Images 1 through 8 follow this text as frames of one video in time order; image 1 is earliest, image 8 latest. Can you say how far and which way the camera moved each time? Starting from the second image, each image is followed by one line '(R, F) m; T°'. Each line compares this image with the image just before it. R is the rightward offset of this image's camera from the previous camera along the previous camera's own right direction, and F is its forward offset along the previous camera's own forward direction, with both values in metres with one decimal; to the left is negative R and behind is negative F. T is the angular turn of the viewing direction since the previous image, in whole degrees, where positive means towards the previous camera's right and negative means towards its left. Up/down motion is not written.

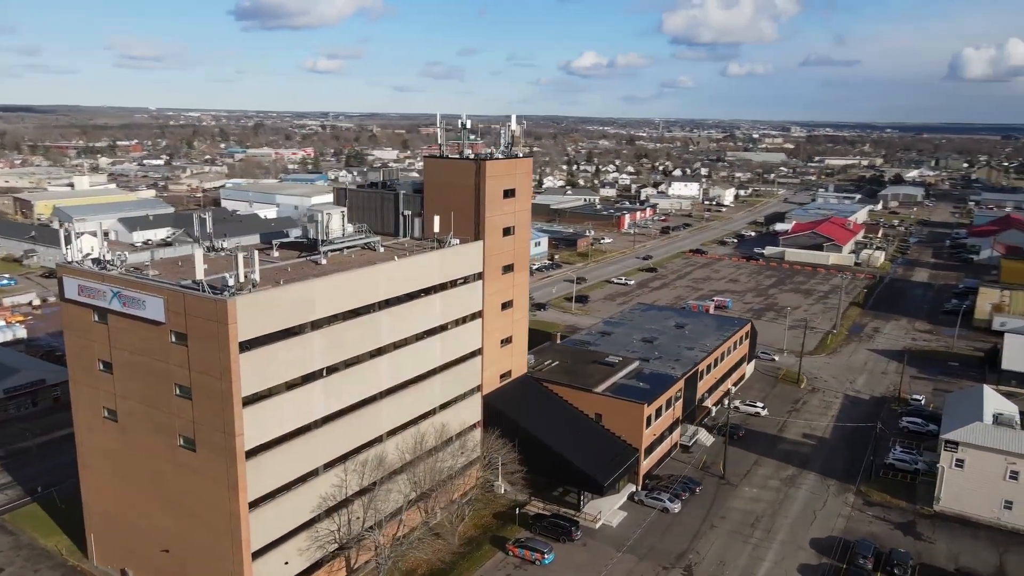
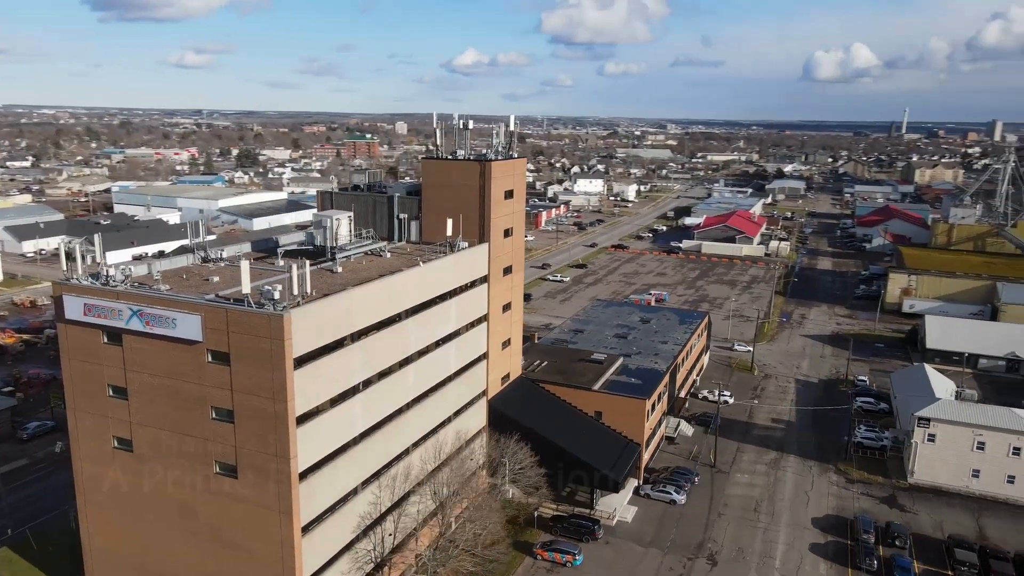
(-3.9, +0.6) m; +8°
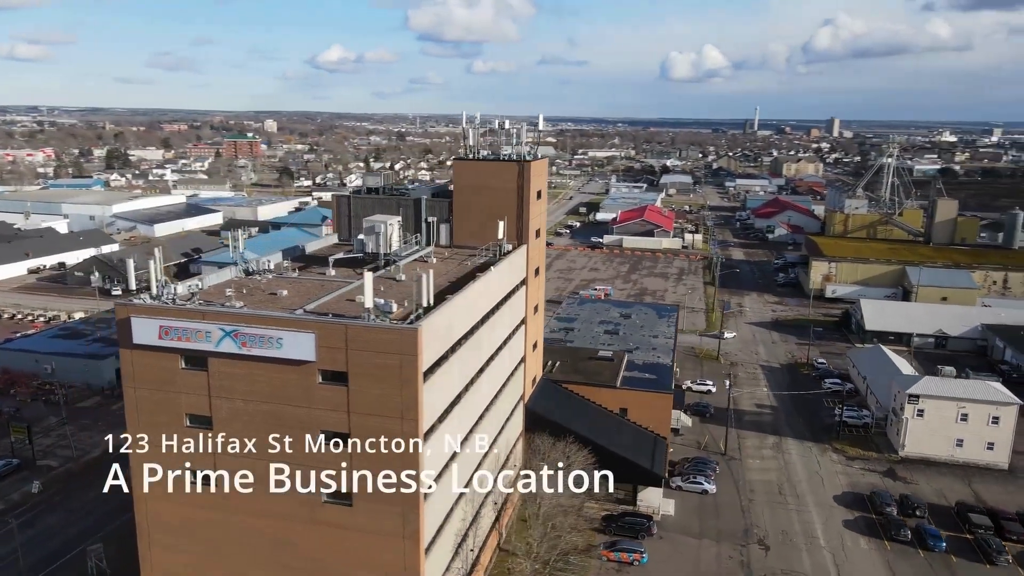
(-5.3, +0.8) m; +9°
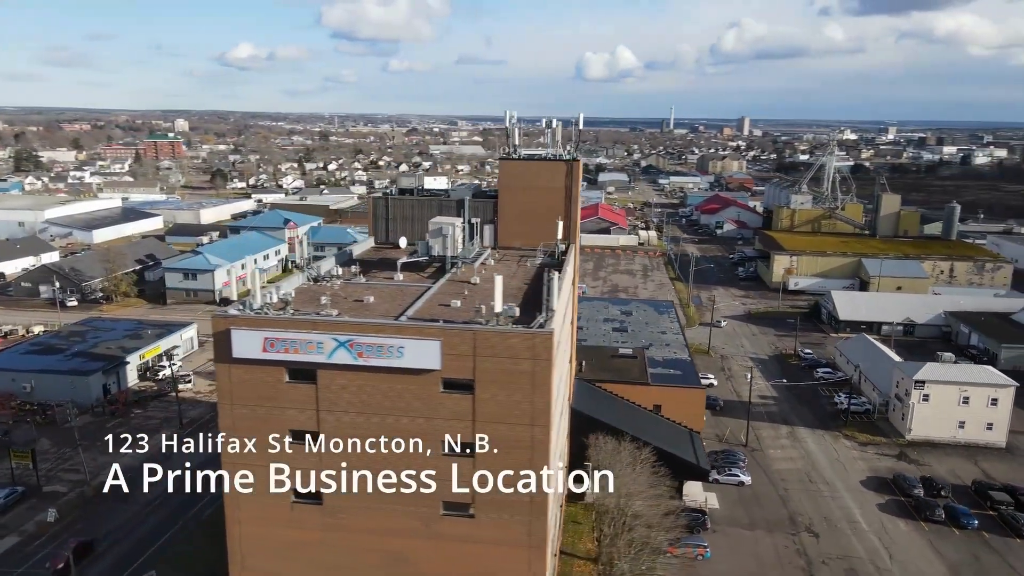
(-4.1, +0.5) m; +6°
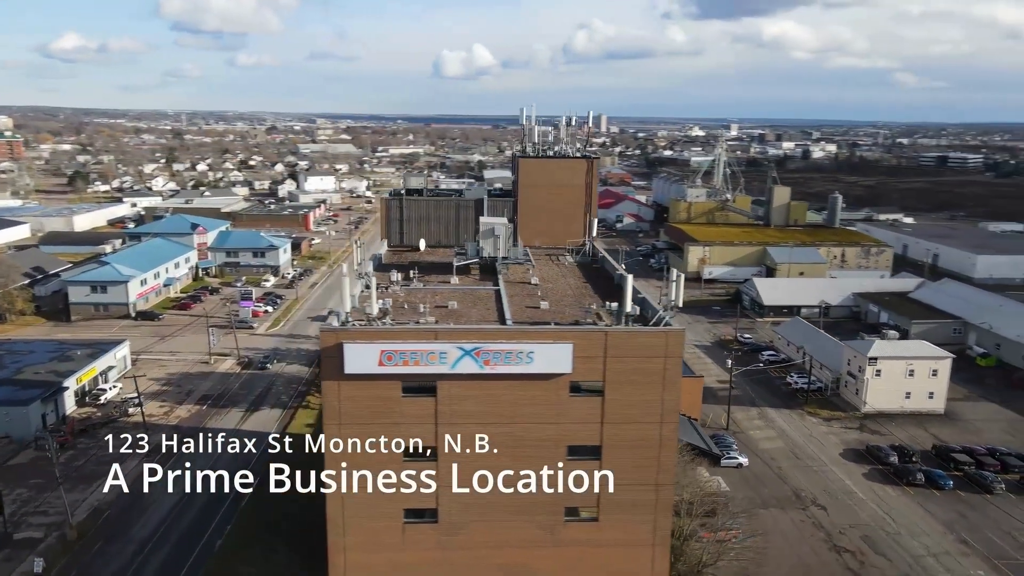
(-5.0, +0.7) m; +10°
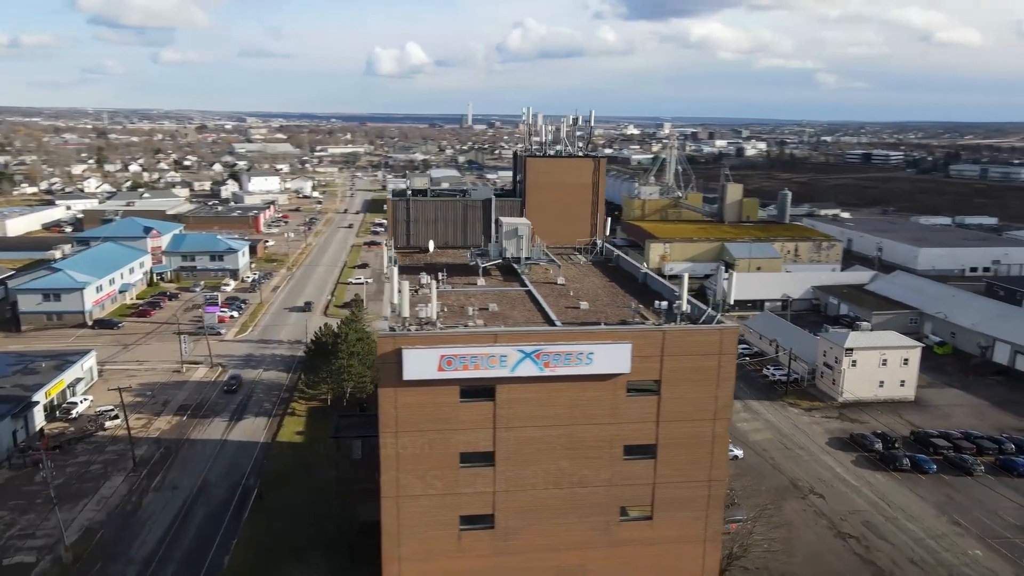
(-2.3, +0.2) m; +5°
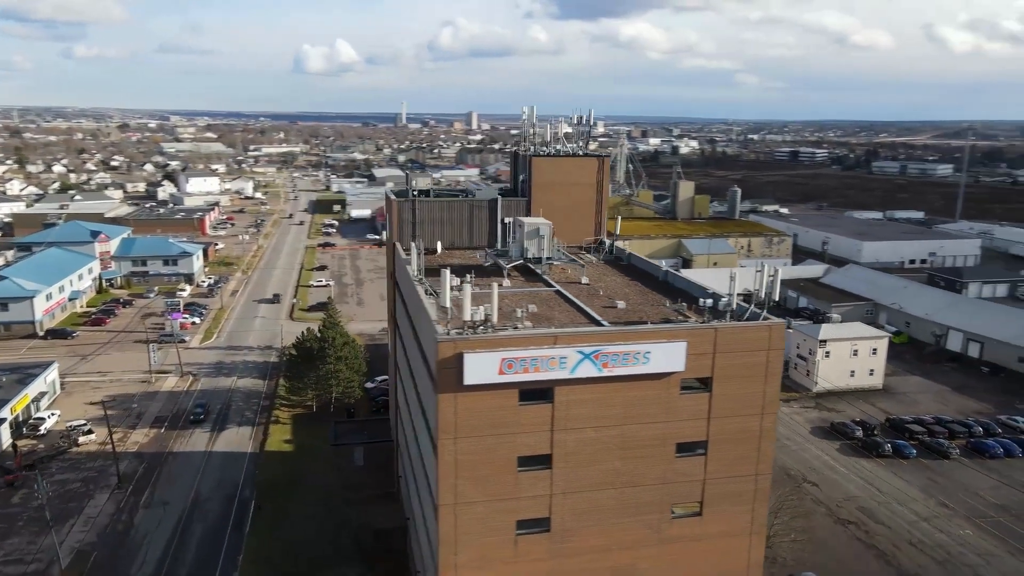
(-2.3, +0.2) m; +5°
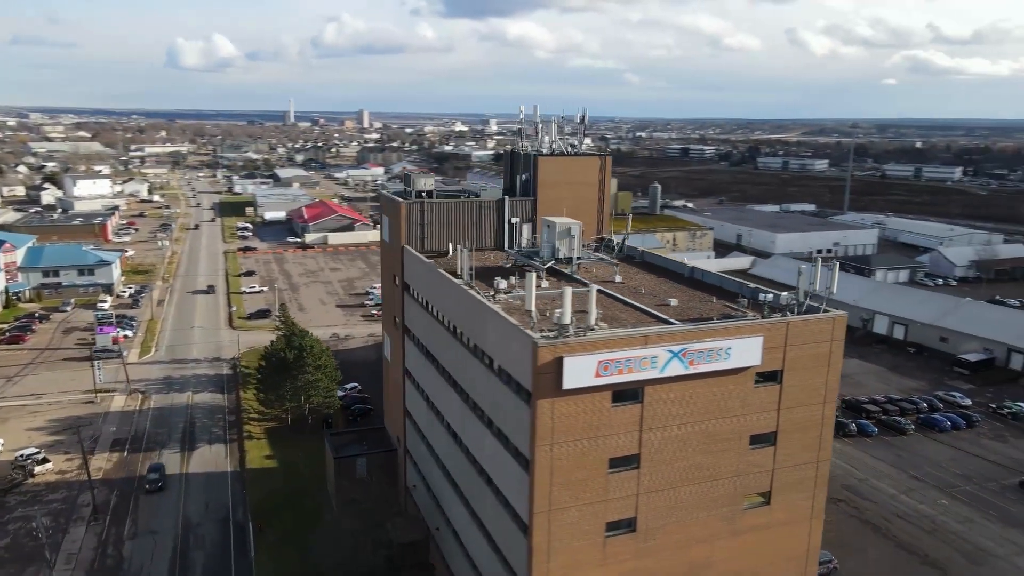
(-3.6, +0.4) m; +8°
